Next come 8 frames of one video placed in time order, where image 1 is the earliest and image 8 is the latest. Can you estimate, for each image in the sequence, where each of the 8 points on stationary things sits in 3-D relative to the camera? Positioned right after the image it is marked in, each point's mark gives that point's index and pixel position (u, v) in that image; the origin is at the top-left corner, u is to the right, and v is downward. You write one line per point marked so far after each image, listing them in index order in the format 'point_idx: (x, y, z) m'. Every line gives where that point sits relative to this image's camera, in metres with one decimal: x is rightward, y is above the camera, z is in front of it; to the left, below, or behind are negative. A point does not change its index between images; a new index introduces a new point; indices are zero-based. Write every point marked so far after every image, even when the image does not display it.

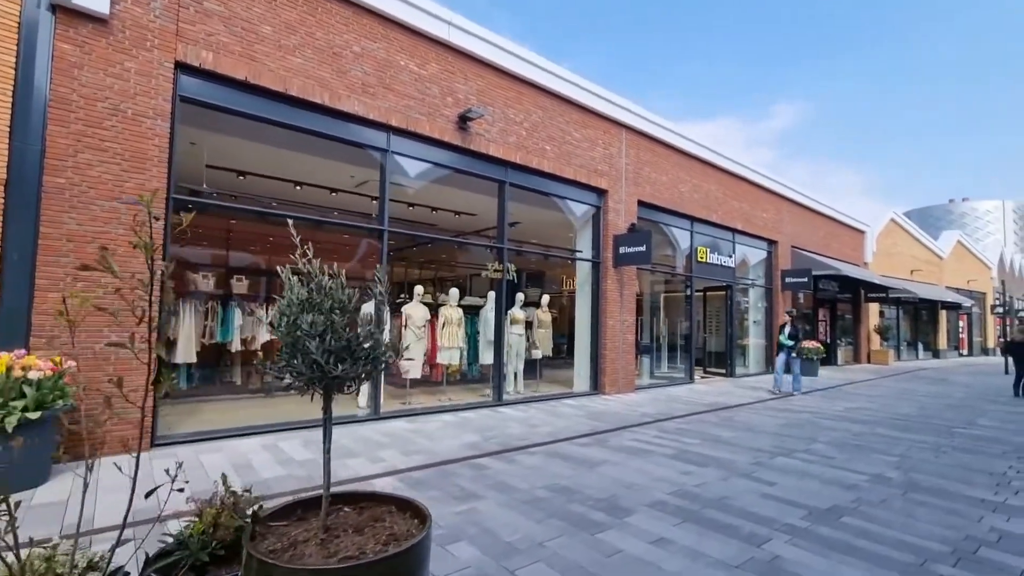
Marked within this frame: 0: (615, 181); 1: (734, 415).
0: (+2.4, +2.5, +11.2) m
1: (+4.0, -2.3, +8.8) m
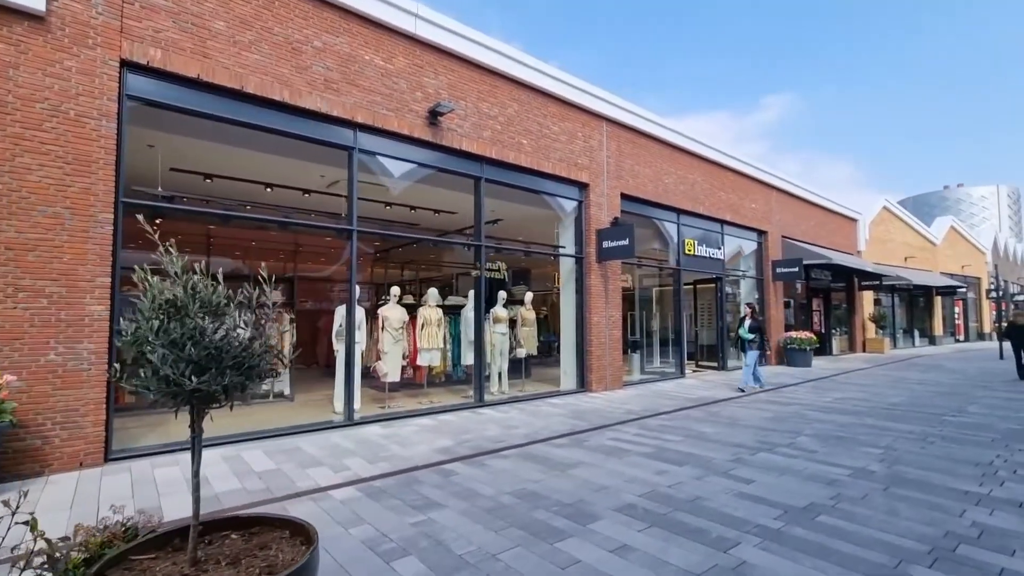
0: (+1.9, +2.6, +11.0) m
1: (+3.7, -2.2, +8.6) m
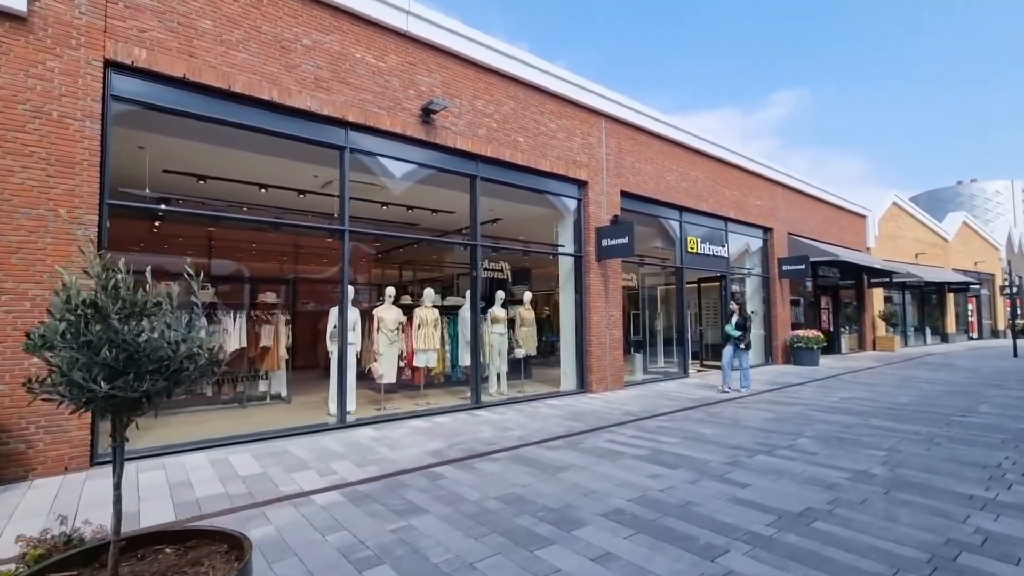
0: (+1.9, +2.6, +10.8) m
1: (+3.6, -2.1, +8.5) m
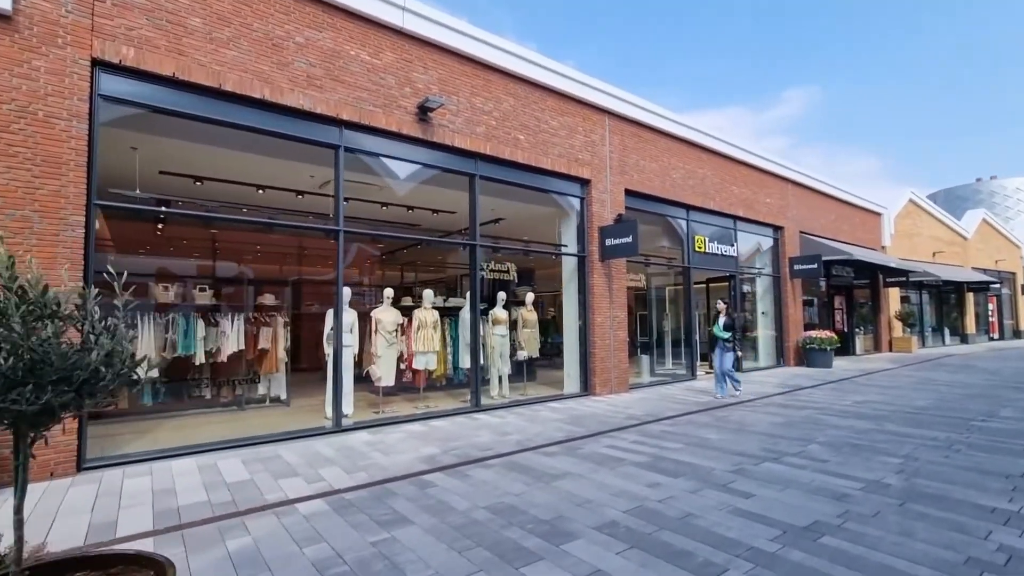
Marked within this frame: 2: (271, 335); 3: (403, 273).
0: (+1.9, +2.6, +10.6) m
1: (+3.7, -2.1, +8.2) m
2: (-4.7, -0.9, +9.4) m
3: (-2.2, +0.3, +9.7) m
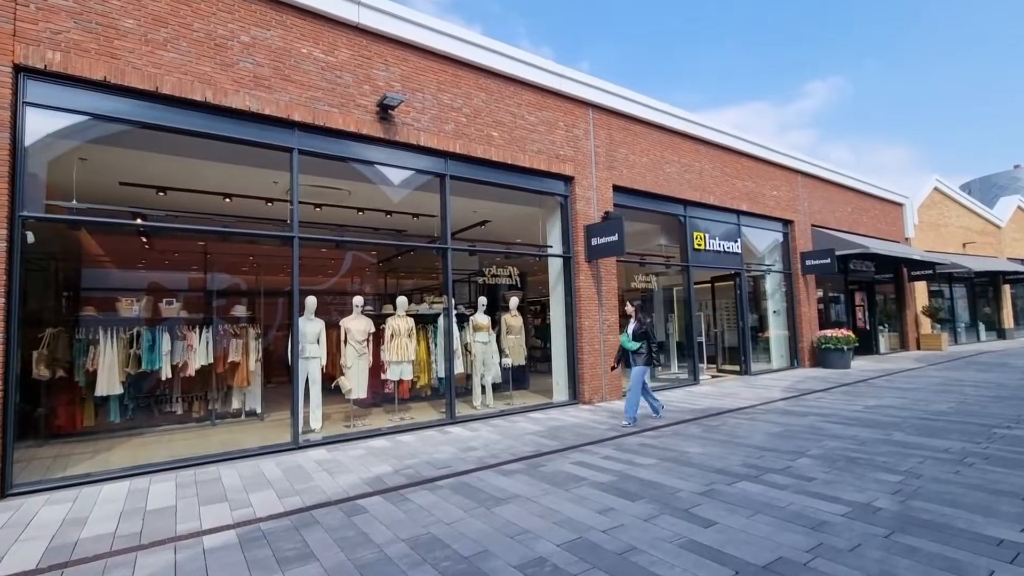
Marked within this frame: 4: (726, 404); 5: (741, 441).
0: (+1.5, +2.6, +10.1) m
1: (+3.2, -2.1, +7.5) m
2: (-5.1, -1.1, +9.1) m
3: (-2.6, +0.2, +9.3) m
4: (+4.1, -2.2, +9.3) m
5: (+3.0, -2.0, +6.4) m
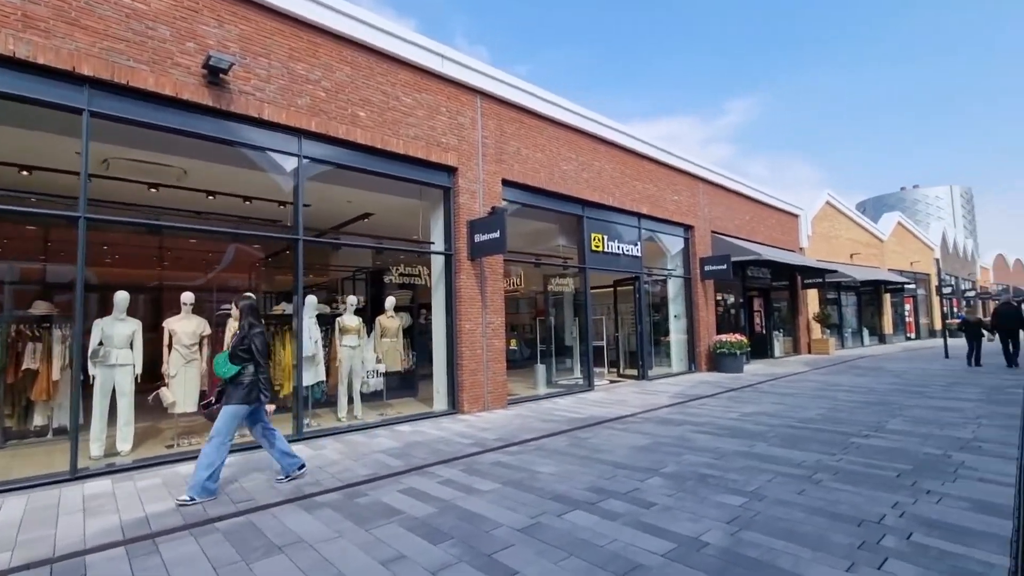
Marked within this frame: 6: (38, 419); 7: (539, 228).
0: (-0.8, +2.5, +9.4) m
1: (+1.2, -2.1, +7.0) m
2: (-7.3, -1.0, +7.5) m
3: (-4.9, +0.3, +8.1) m
4: (+1.8, -2.3, +8.9) m
5: (+1.1, -2.1, +5.9) m
6: (-7.3, -2.0, +7.4) m
7: (+0.6, +1.4, +11.4) m
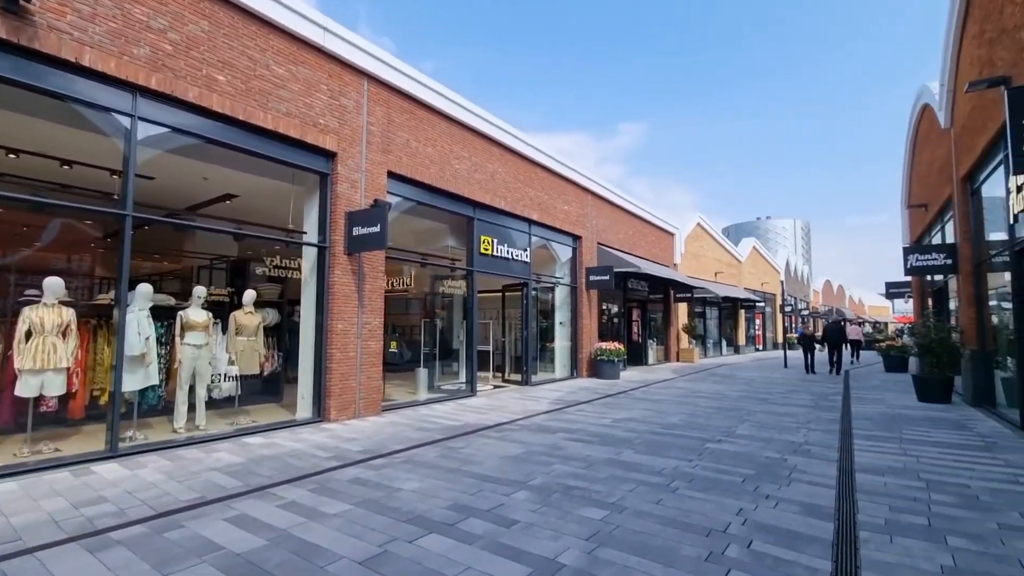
0: (-2.9, +2.6, +8.6) m
1: (-0.7, -2.2, +6.7) m
2: (-9.0, -0.6, +5.4) m
3: (-6.6, +0.5, +6.5) m
4: (-0.4, -2.3, +8.6) m
5: (-0.5, -2.1, +5.6) m
6: (-9.0, -1.6, +5.3) m
7: (-1.9, +1.4, +10.9) m
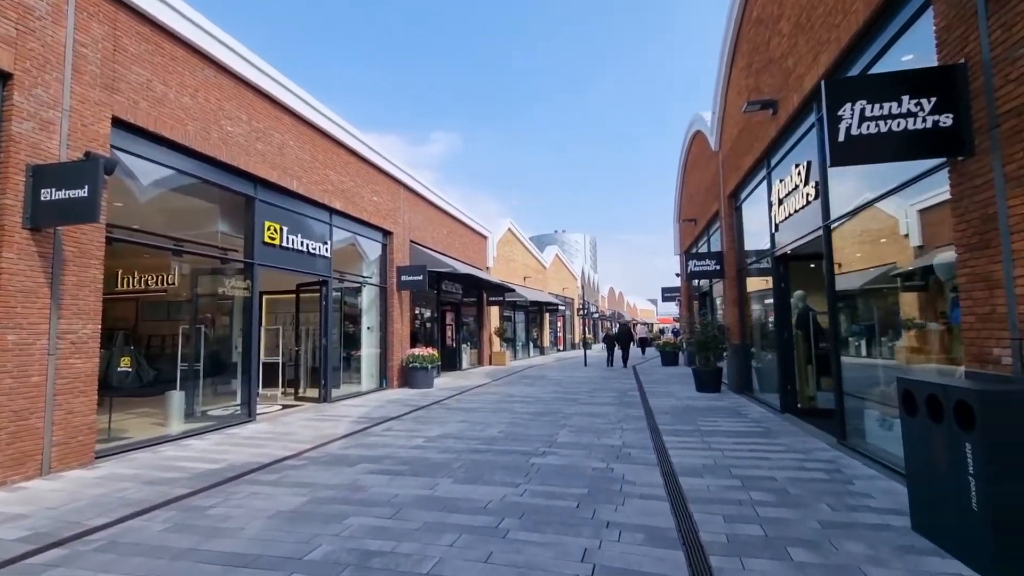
0: (-5.6, +2.7, +5.8) m
1: (-2.9, -2.1, +4.8) m
2: (-10.1, -0.4, +0.5) m
3: (-8.3, +0.7, +2.4) m
4: (-3.4, -2.3, +6.6) m
5: (-2.3, -2.0, +3.8) m
6: (-10.1, -1.4, +0.4) m
7: (-5.5, +1.5, +8.2) m
